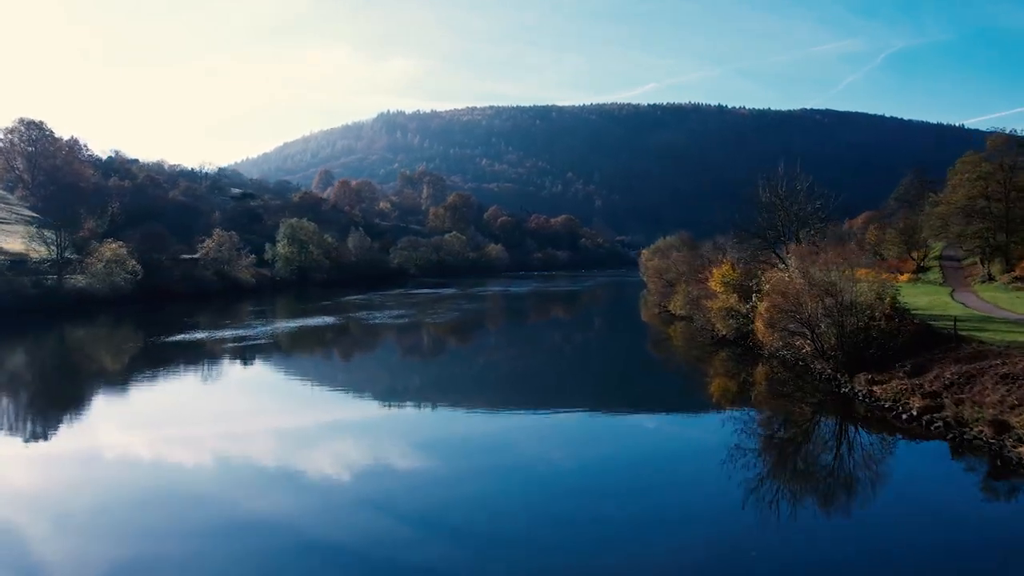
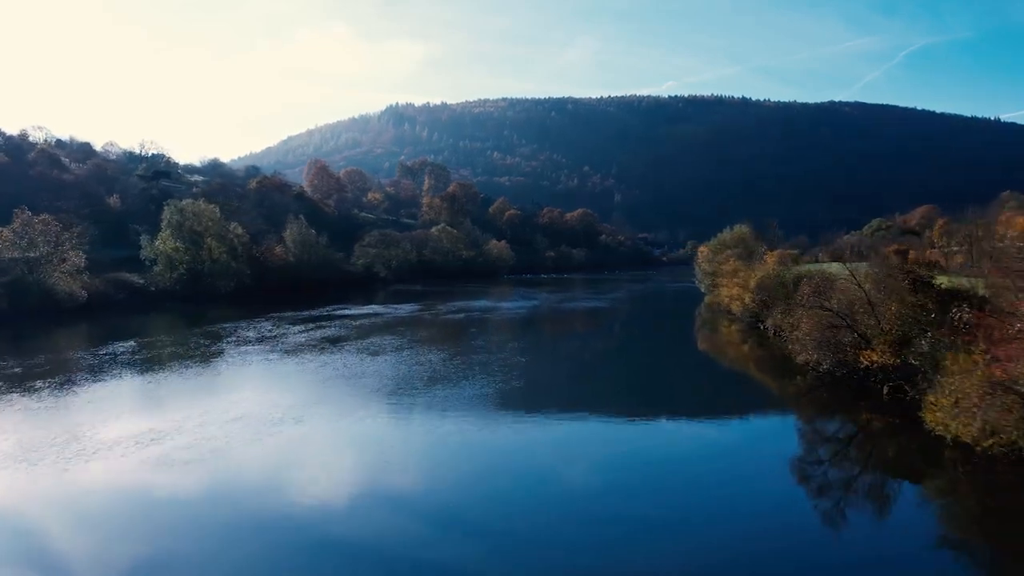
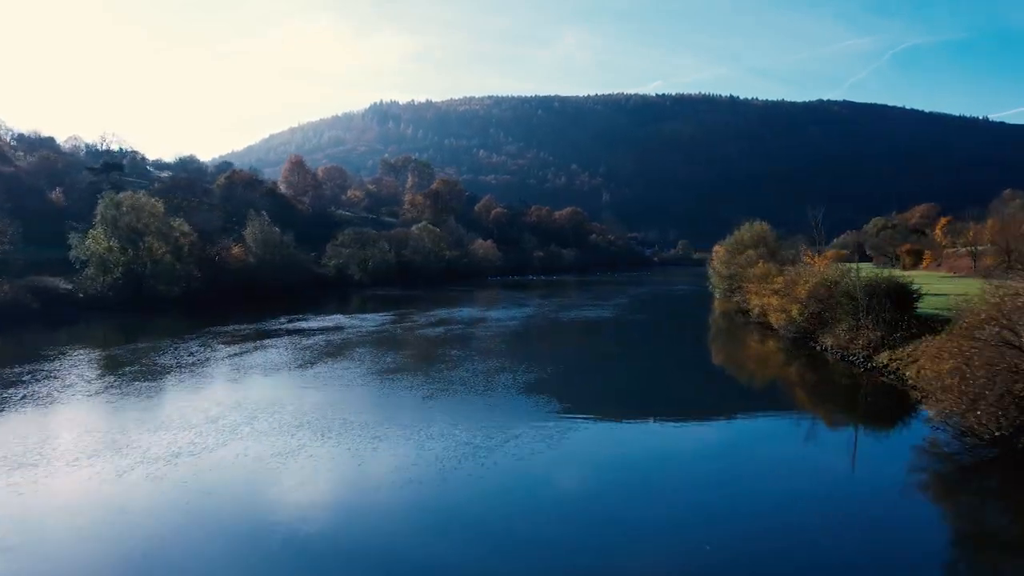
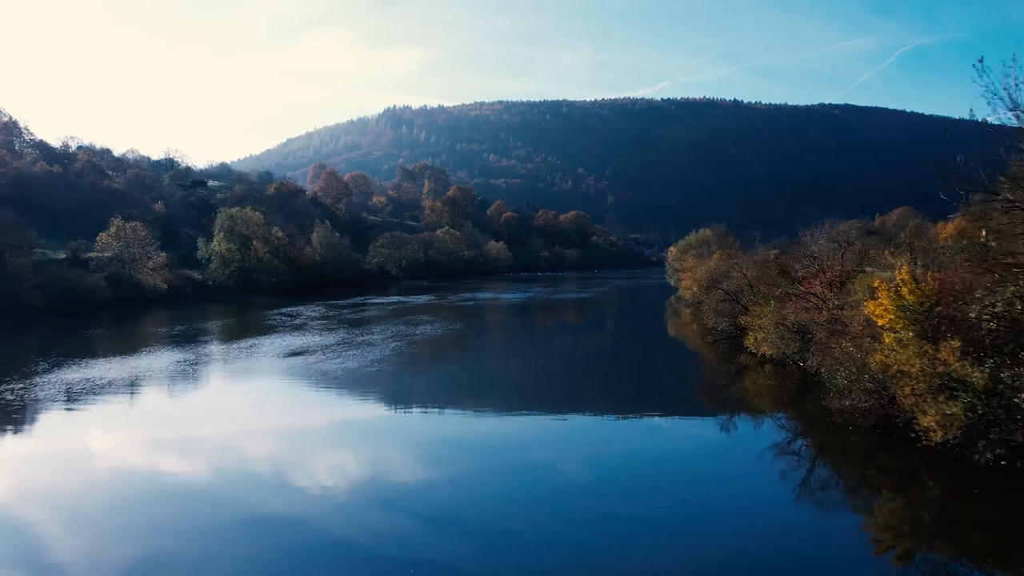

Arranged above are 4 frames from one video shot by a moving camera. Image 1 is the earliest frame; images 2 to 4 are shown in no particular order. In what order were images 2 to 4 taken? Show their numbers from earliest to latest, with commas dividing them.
4, 2, 3
